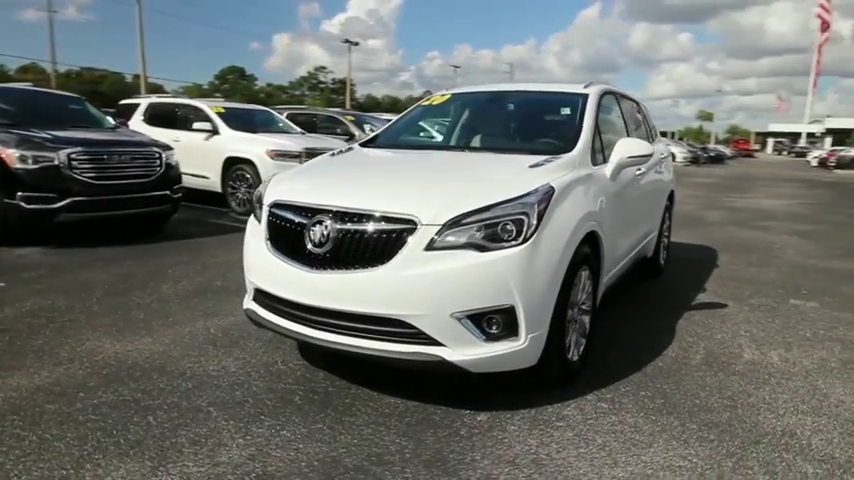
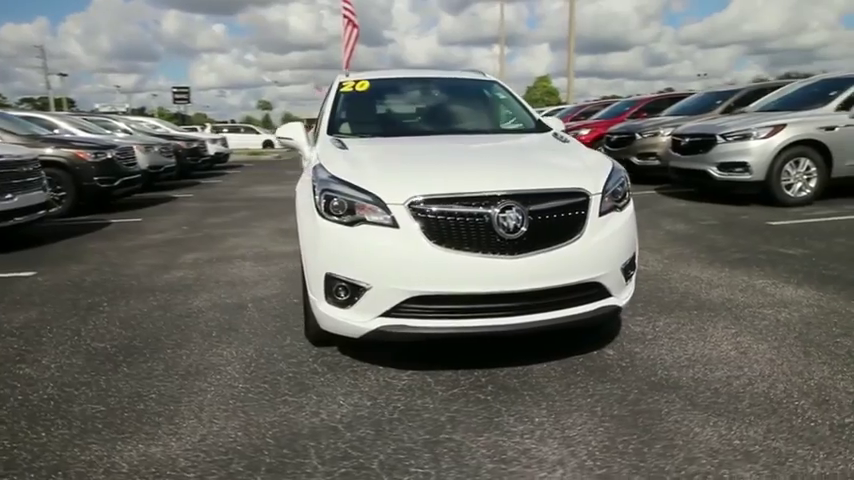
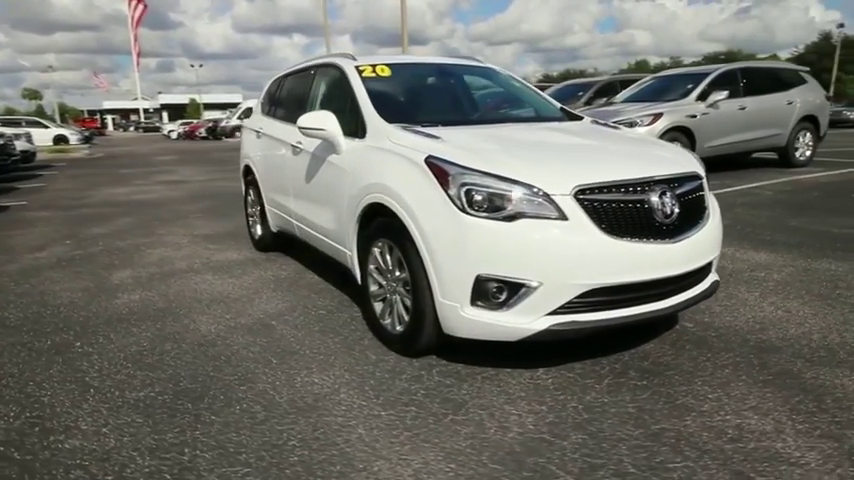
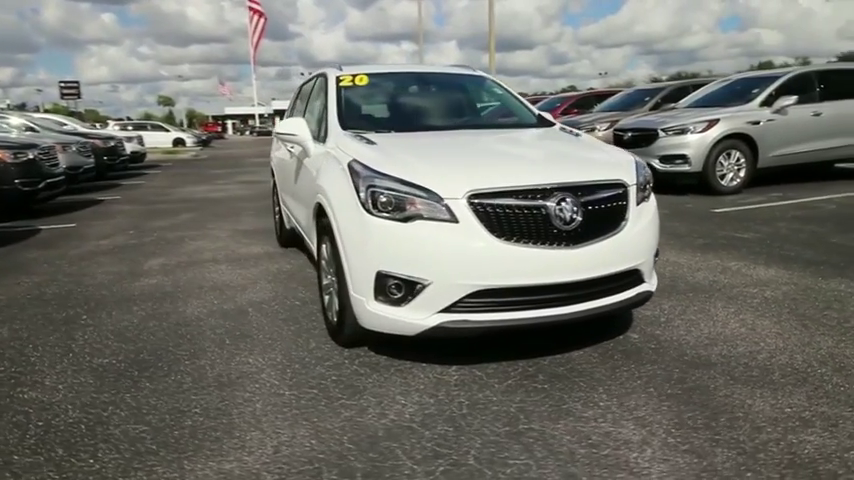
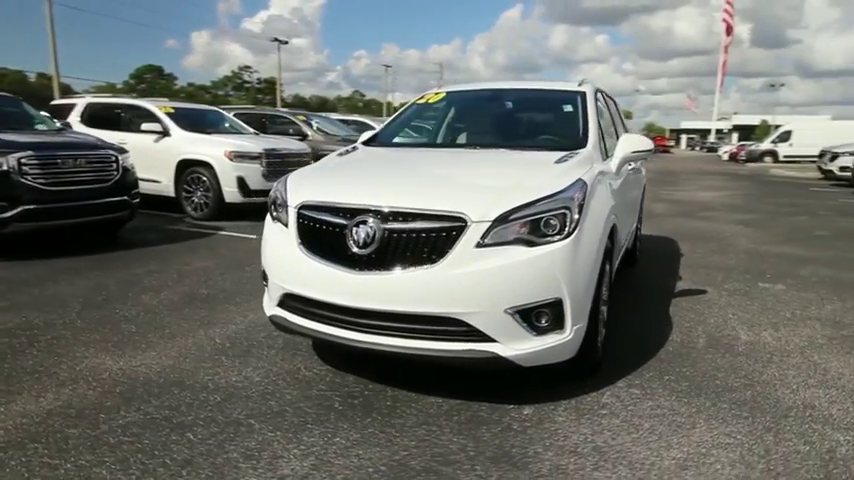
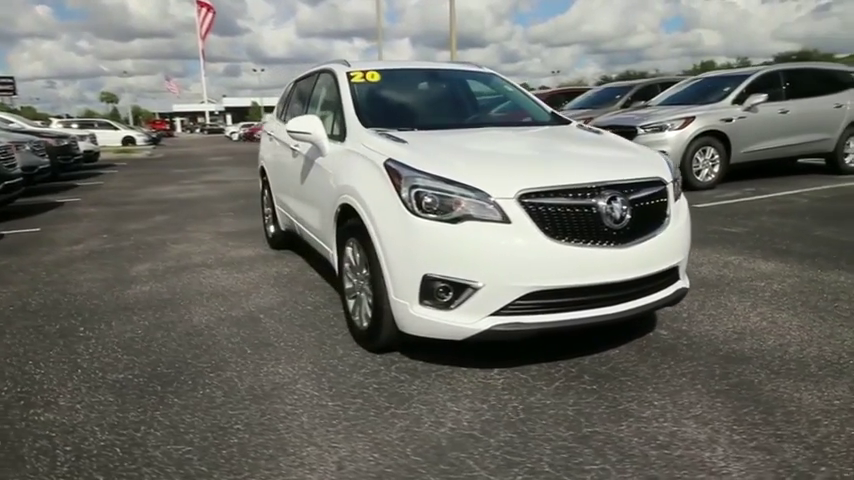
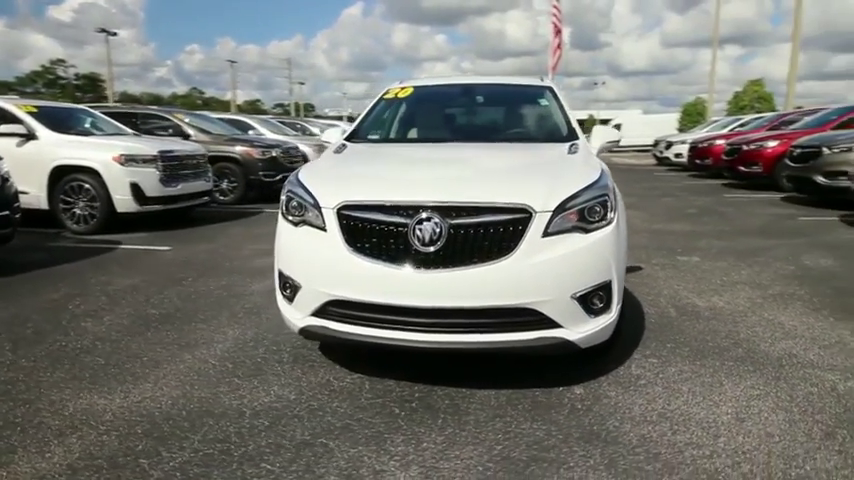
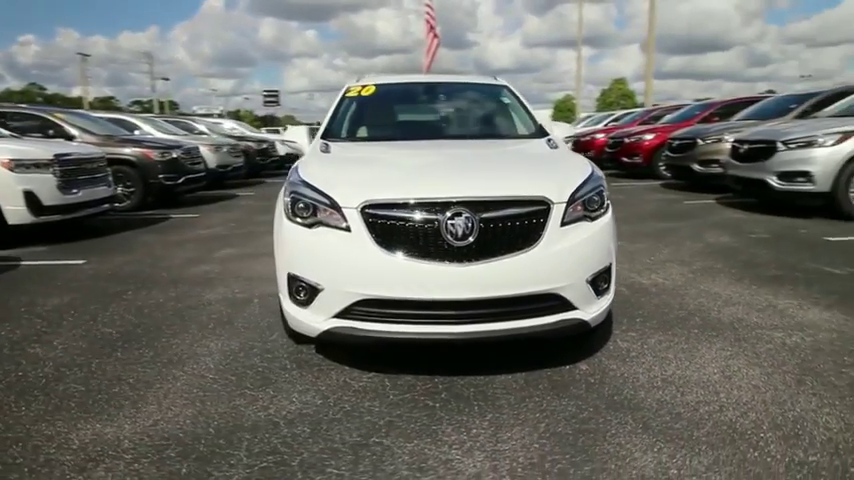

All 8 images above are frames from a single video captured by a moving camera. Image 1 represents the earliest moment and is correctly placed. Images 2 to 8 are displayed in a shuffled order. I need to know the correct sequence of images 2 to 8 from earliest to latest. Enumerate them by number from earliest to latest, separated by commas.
5, 7, 8, 2, 4, 6, 3
